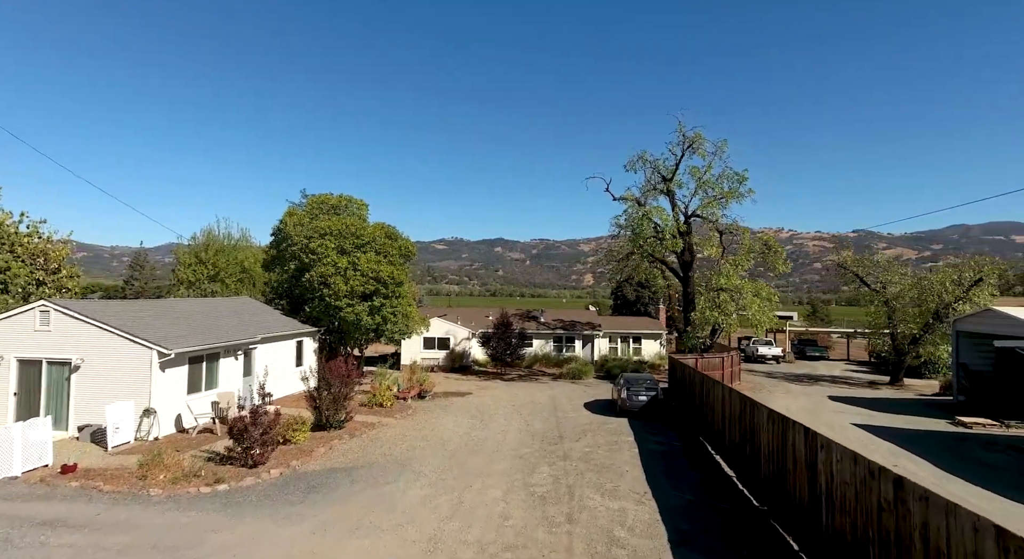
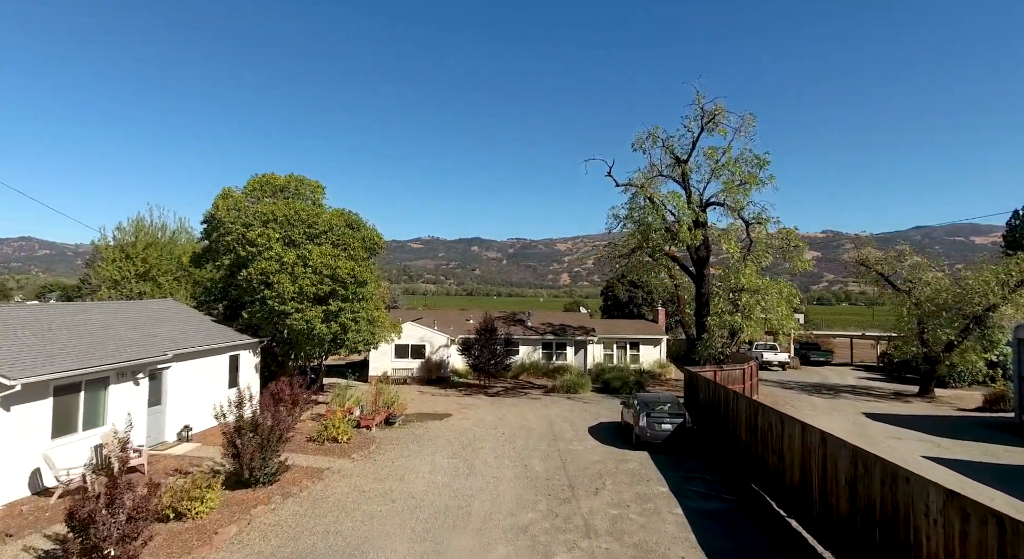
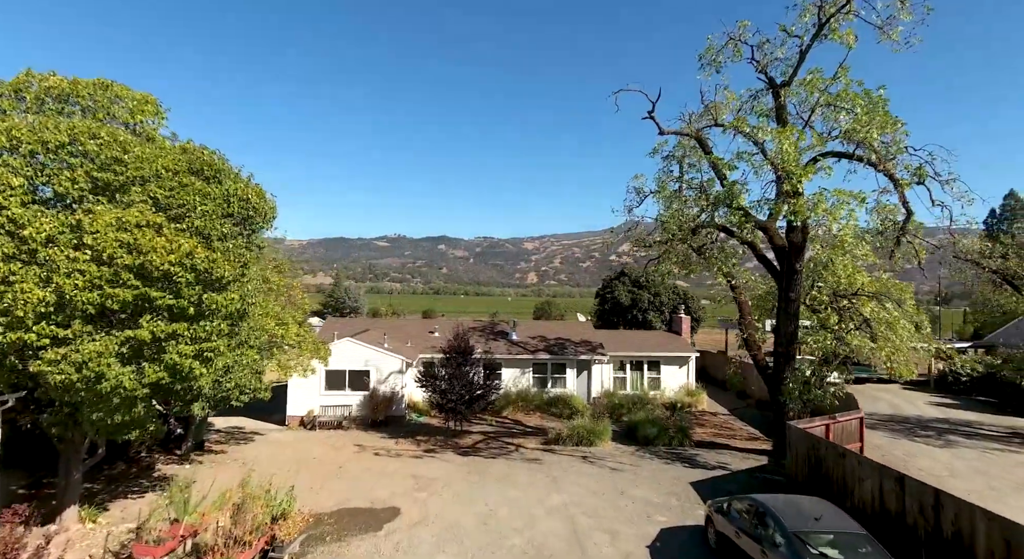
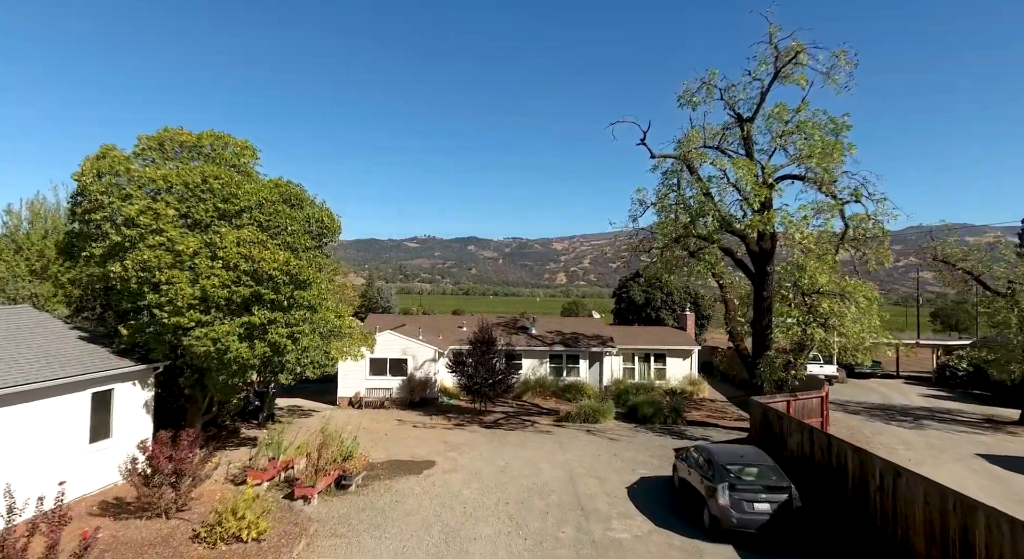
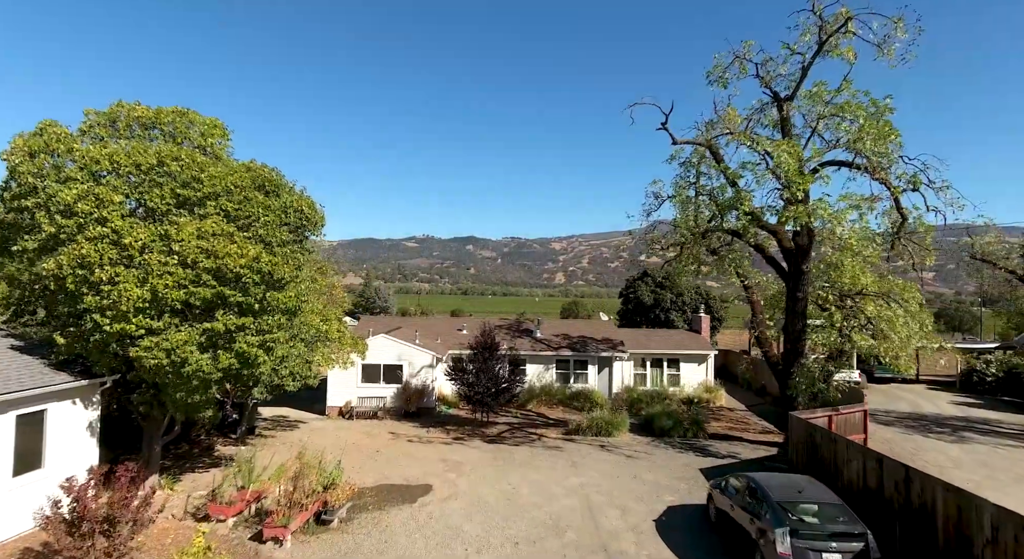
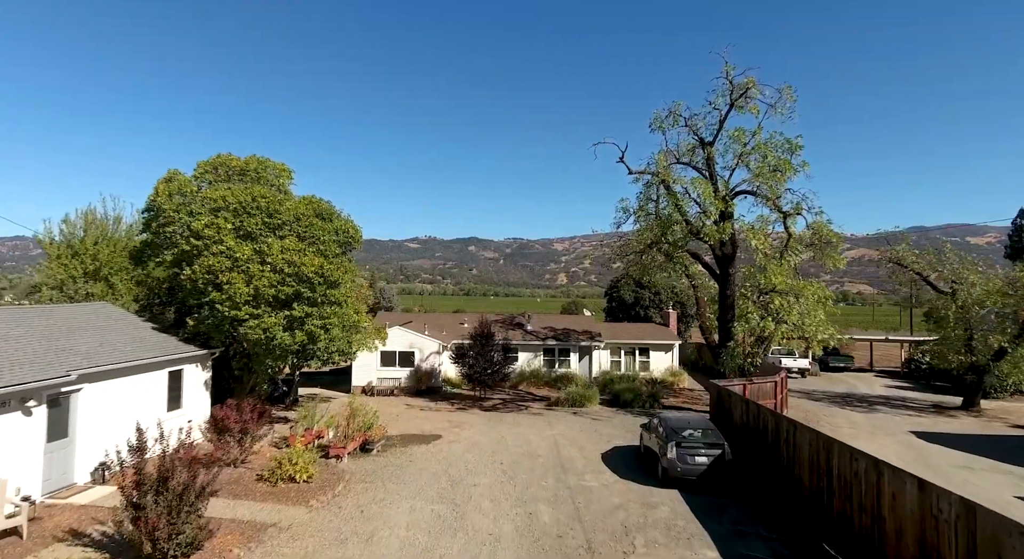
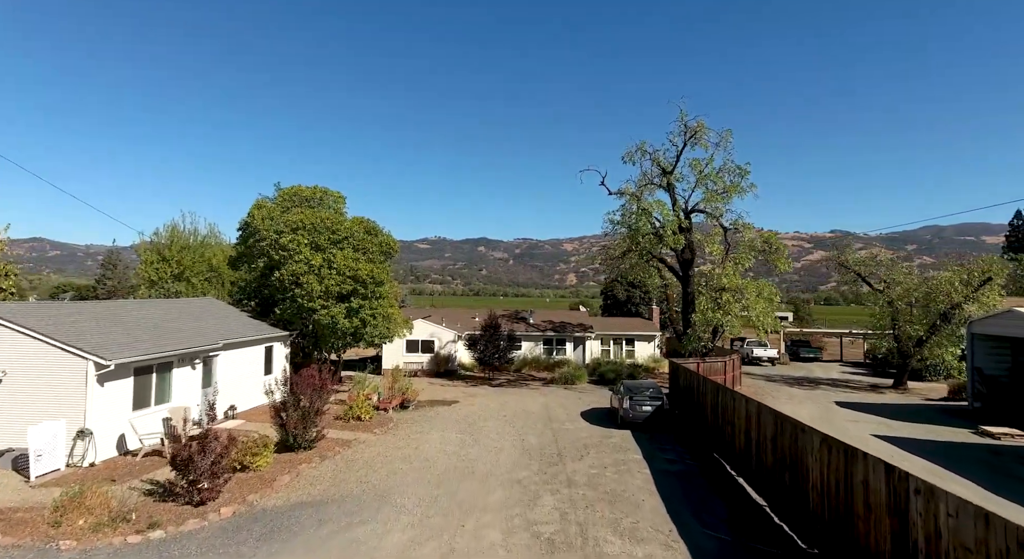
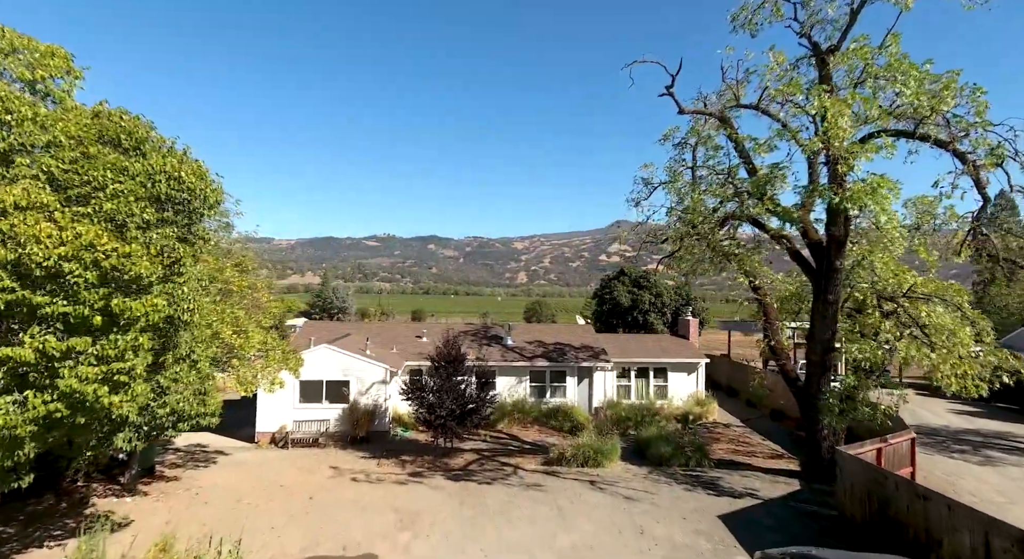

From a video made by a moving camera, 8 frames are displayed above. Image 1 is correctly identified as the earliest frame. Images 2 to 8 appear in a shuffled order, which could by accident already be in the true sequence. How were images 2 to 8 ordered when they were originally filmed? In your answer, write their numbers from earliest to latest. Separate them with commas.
7, 2, 6, 4, 5, 3, 8
